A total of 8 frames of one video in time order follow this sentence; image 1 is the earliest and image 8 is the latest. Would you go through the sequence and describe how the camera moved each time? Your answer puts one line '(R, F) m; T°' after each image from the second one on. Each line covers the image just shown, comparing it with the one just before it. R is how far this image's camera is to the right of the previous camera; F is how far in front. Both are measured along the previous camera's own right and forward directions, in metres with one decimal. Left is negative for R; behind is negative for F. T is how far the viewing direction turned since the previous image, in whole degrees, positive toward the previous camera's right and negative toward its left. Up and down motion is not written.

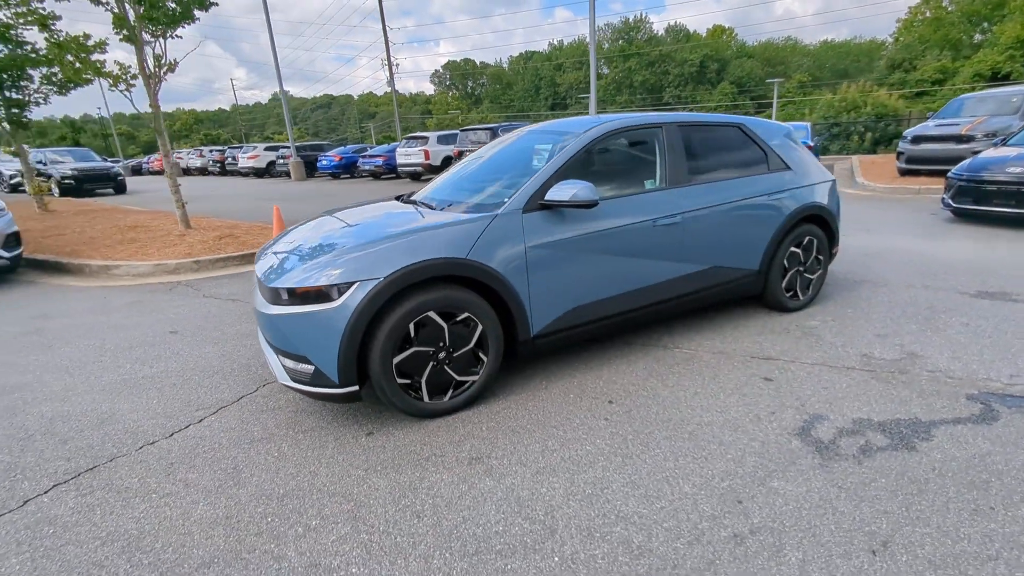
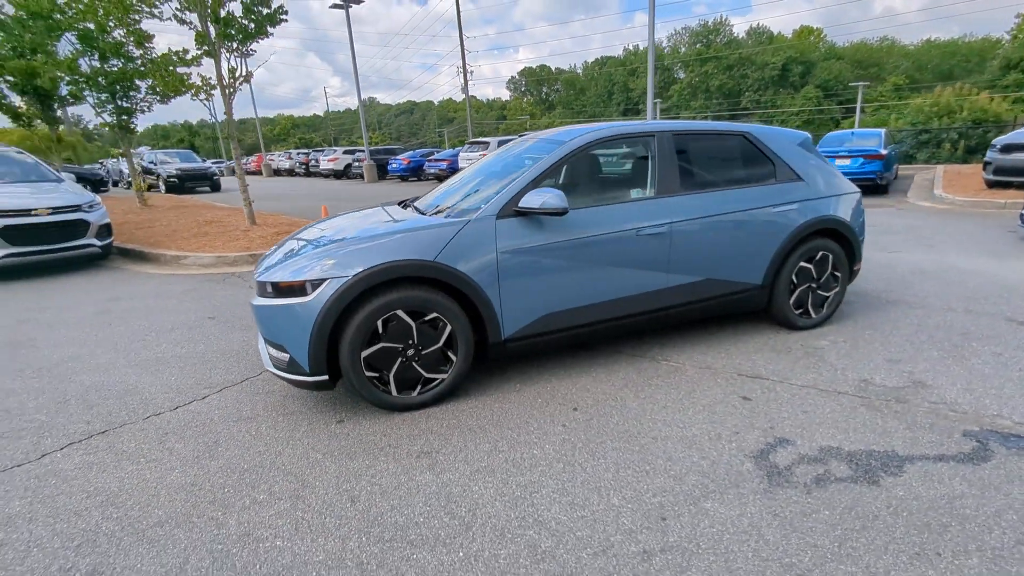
(+0.7, 0.0) m; -8°
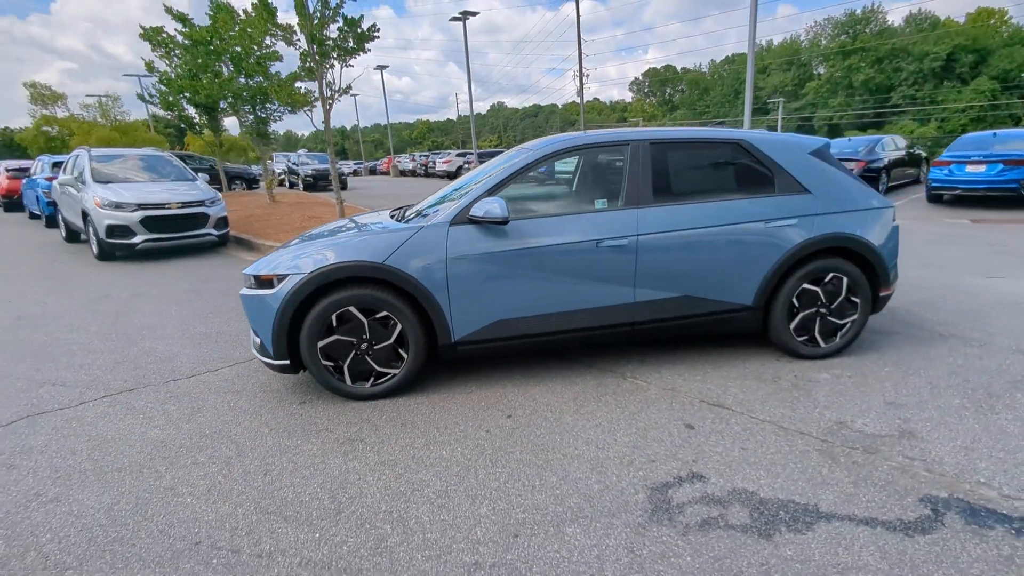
(+1.2, +0.1) m; -13°
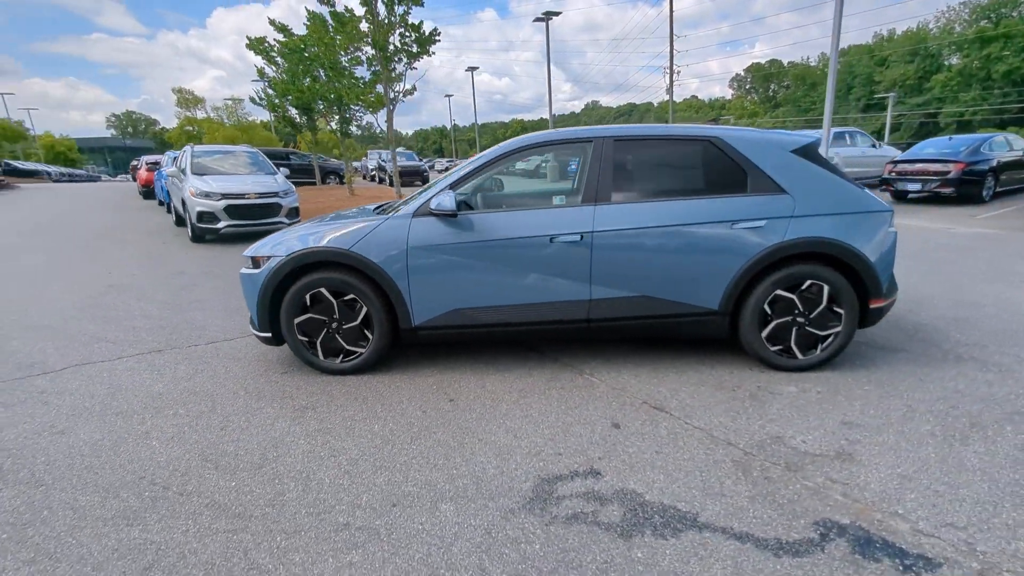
(+1.0, 0.0) m; -10°
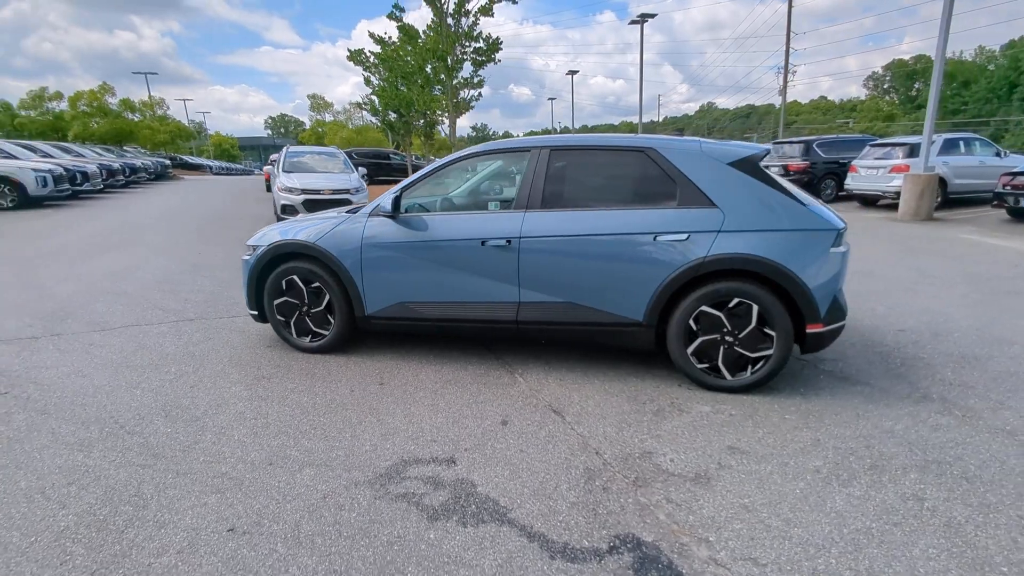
(+1.3, -0.1) m; -12°
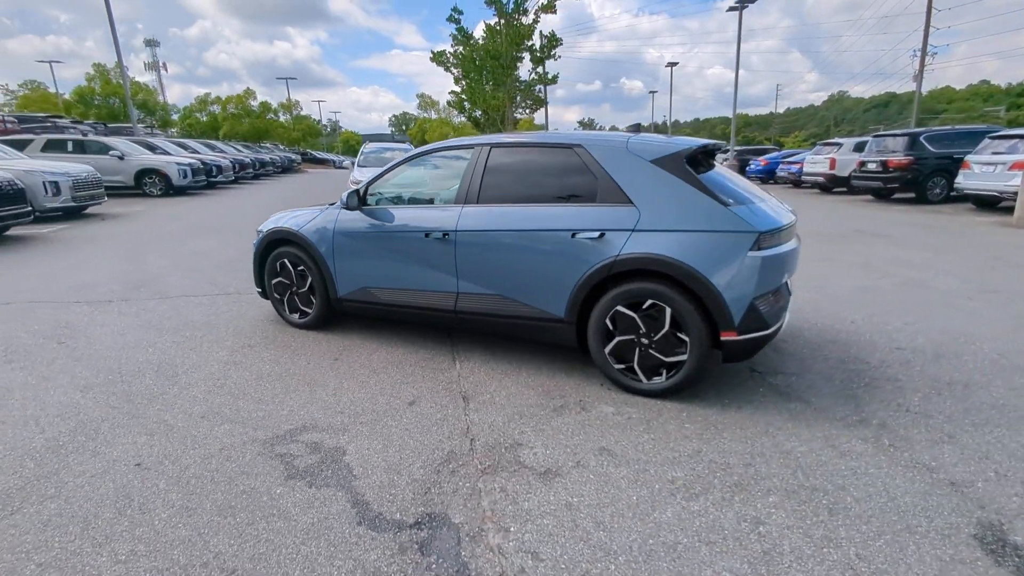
(+1.3, 0.0) m; -12°
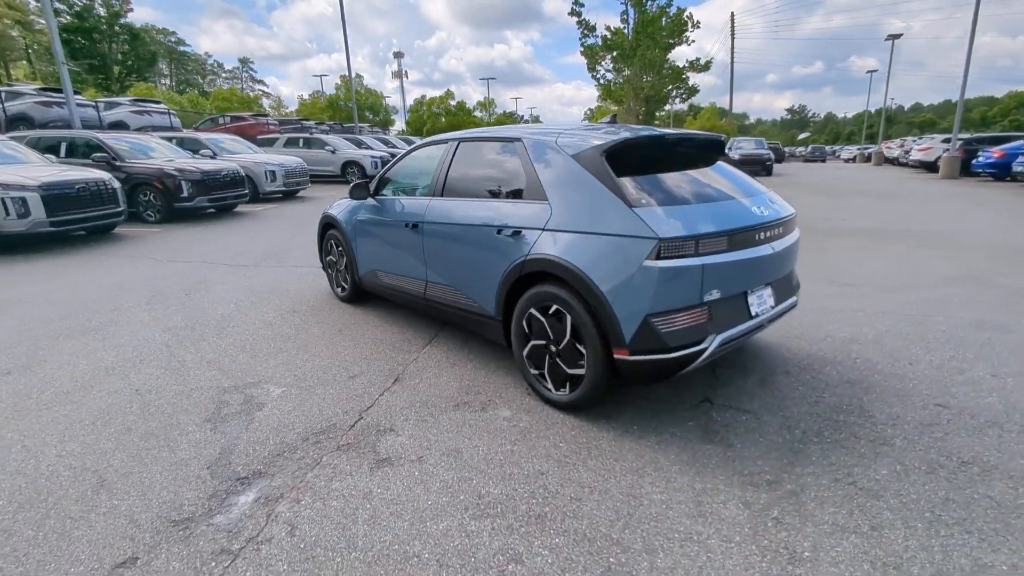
(+1.7, +0.4) m; -20°
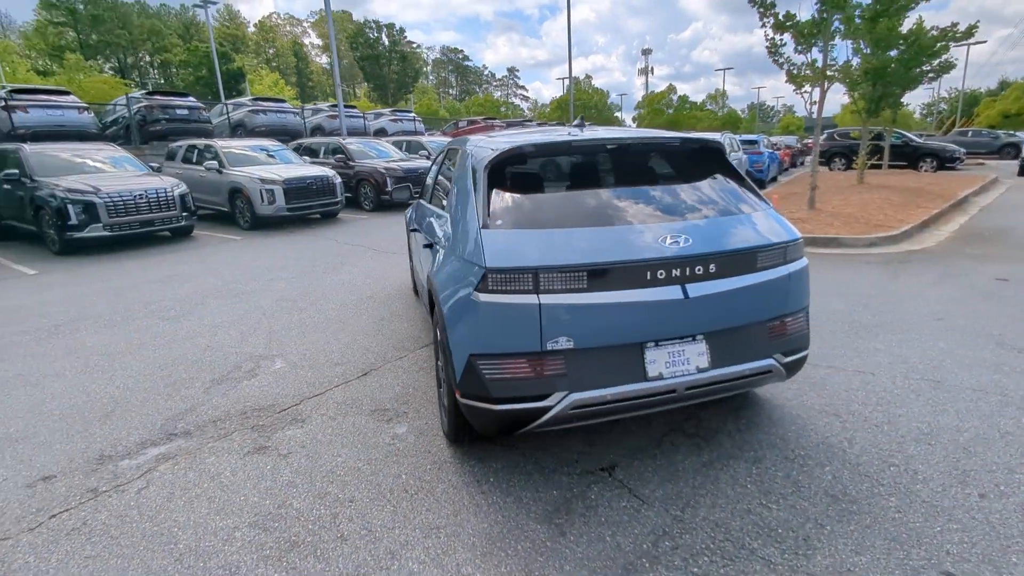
(+1.8, +0.7) m; -25°
